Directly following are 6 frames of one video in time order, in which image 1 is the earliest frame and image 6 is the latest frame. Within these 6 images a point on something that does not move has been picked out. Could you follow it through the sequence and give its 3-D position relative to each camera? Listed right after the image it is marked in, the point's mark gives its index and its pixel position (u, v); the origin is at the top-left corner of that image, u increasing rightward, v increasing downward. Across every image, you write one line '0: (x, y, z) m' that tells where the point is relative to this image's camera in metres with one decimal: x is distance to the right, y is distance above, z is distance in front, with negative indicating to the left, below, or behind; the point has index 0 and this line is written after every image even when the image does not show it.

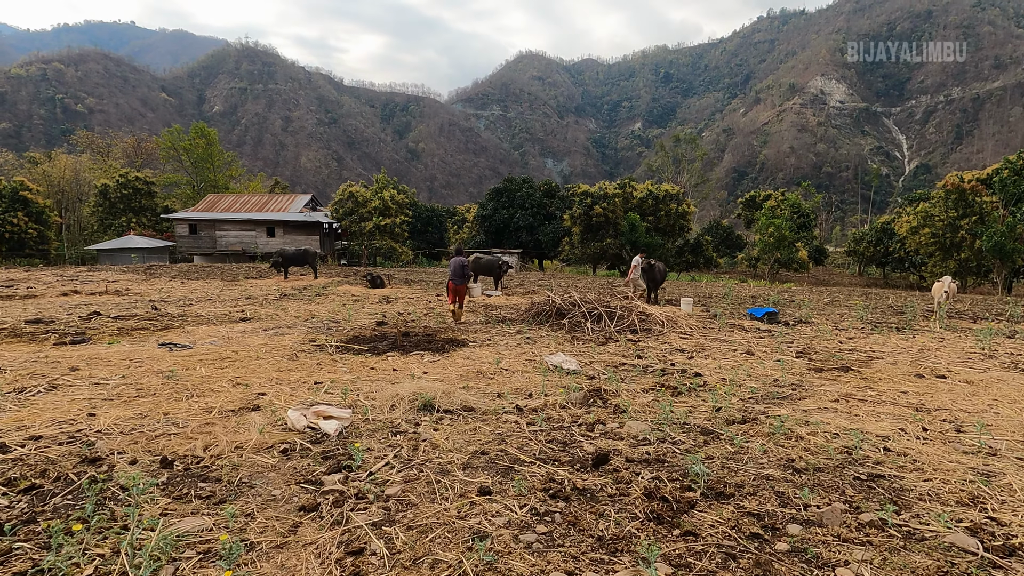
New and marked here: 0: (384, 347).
0: (-1.3, -0.6, +6.3) m
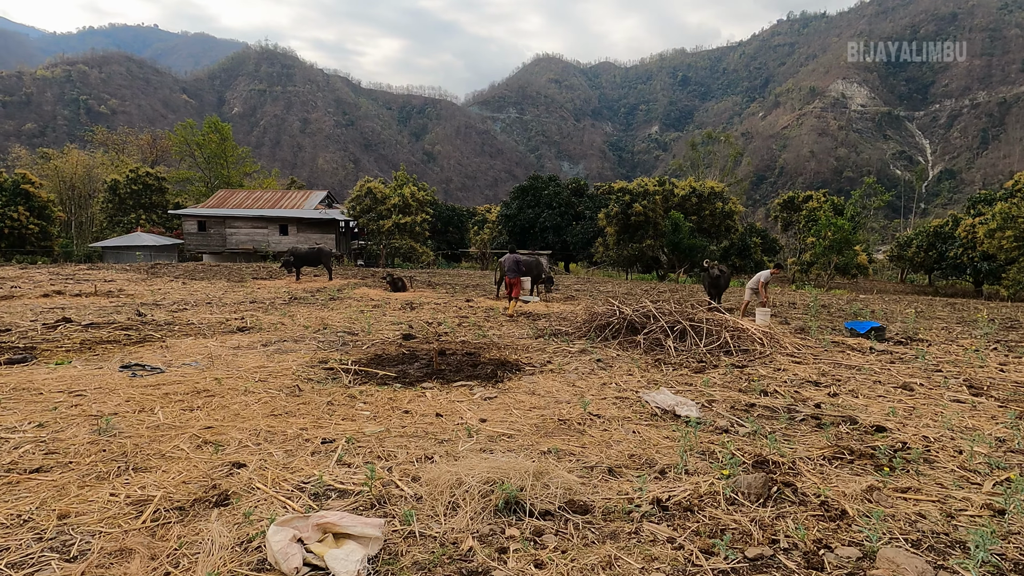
0: (-0.7, -0.7, +4.8) m
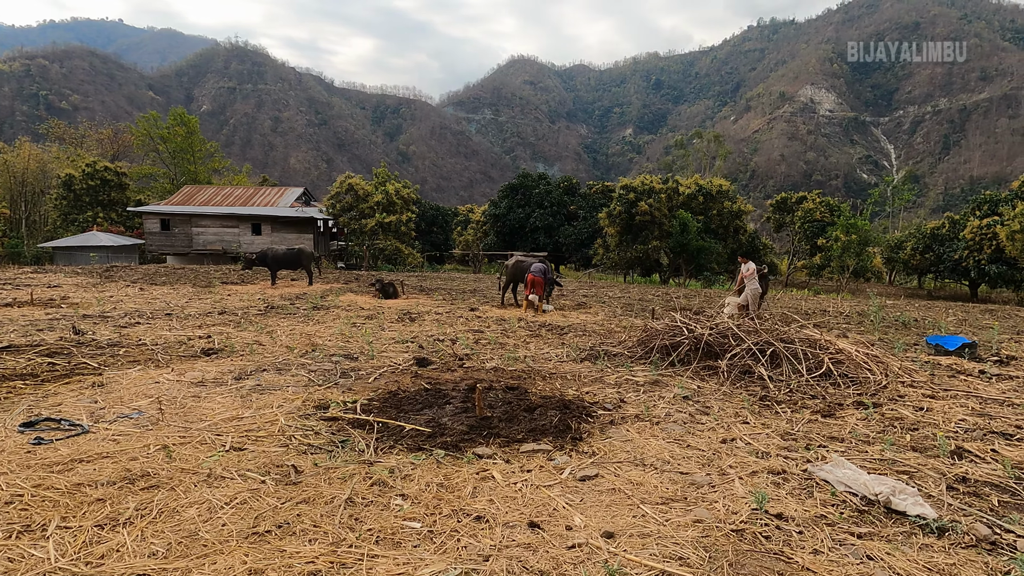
0: (-0.3, -0.8, +3.4) m
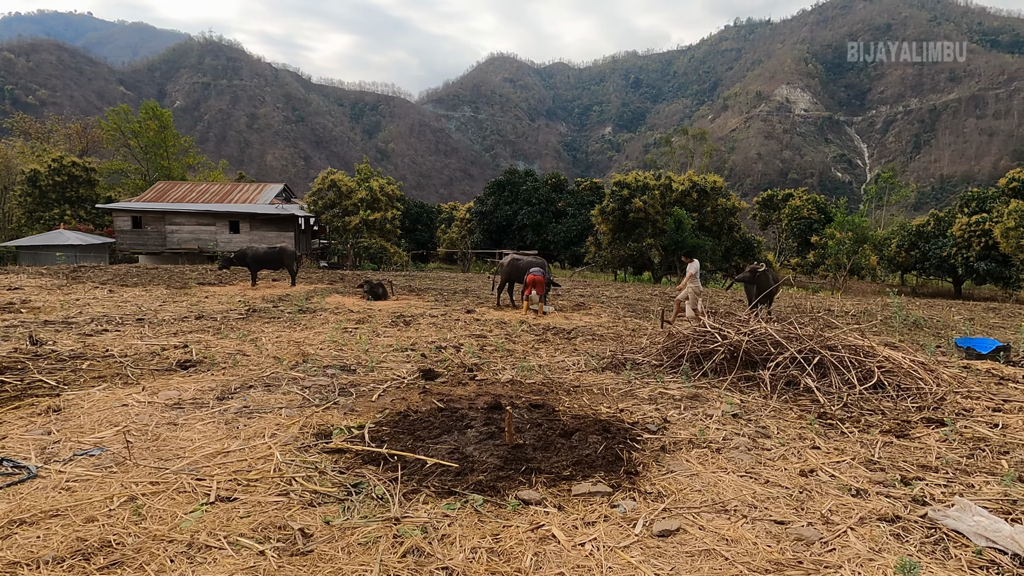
0: (-0.1, -0.8, +2.9) m
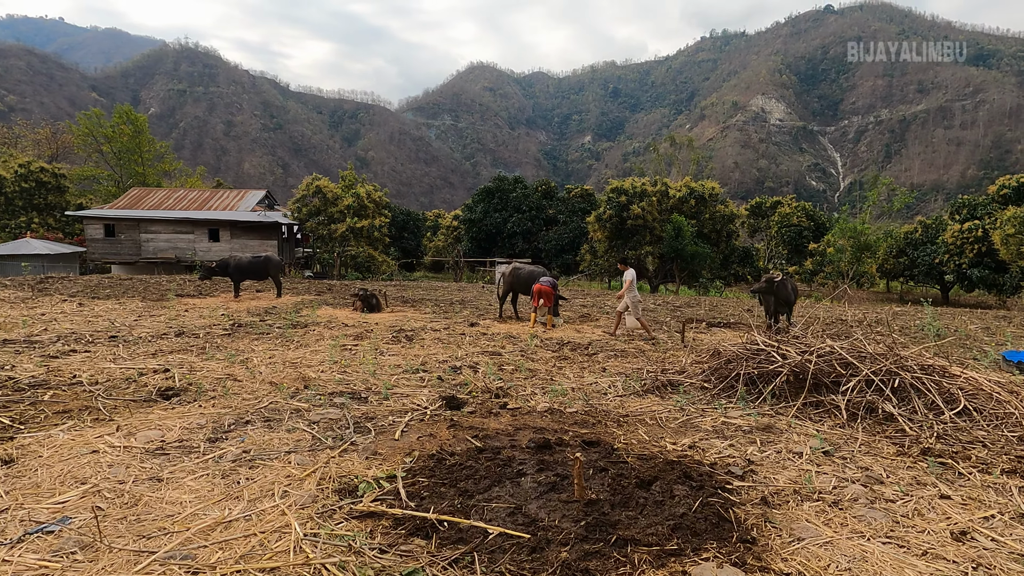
0: (+0.2, -0.9, +2.3) m
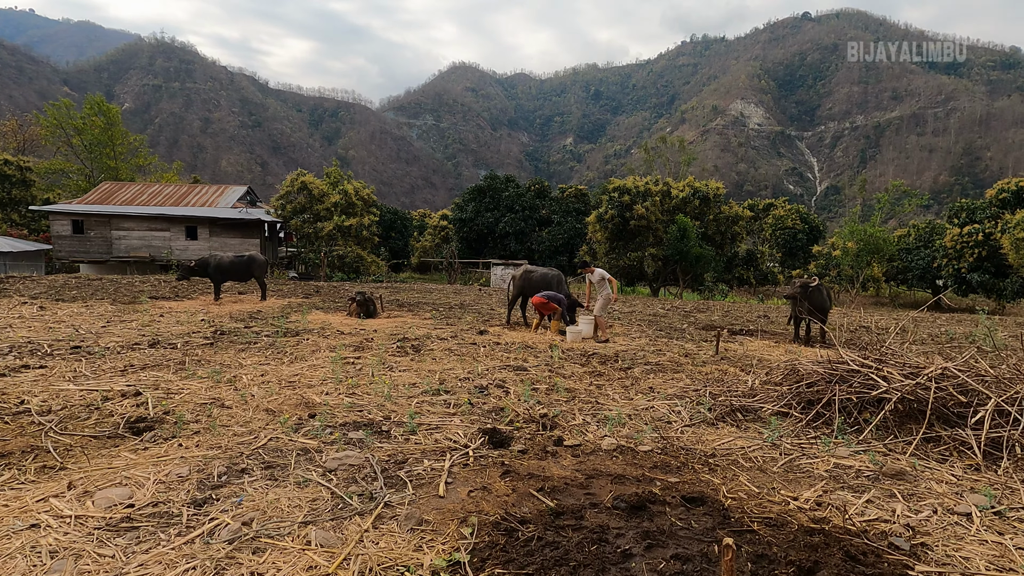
0: (+0.6, -1.0, +1.5) m
